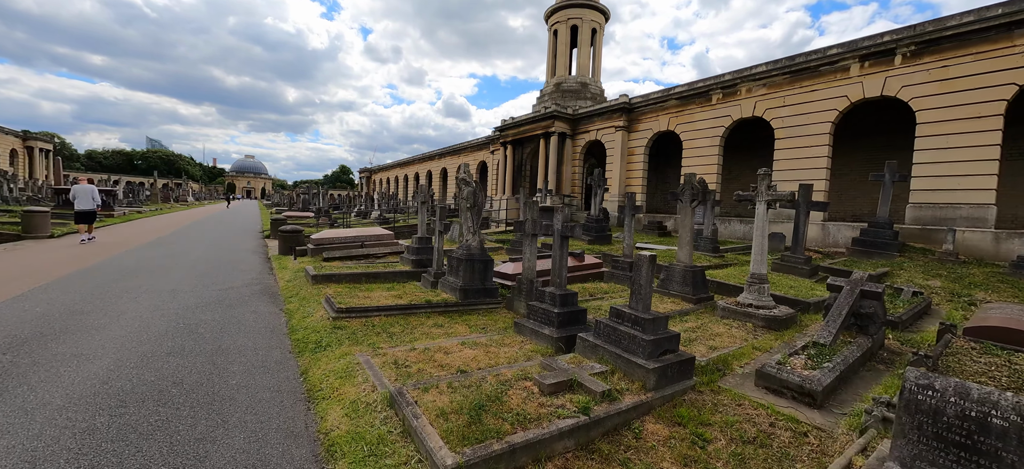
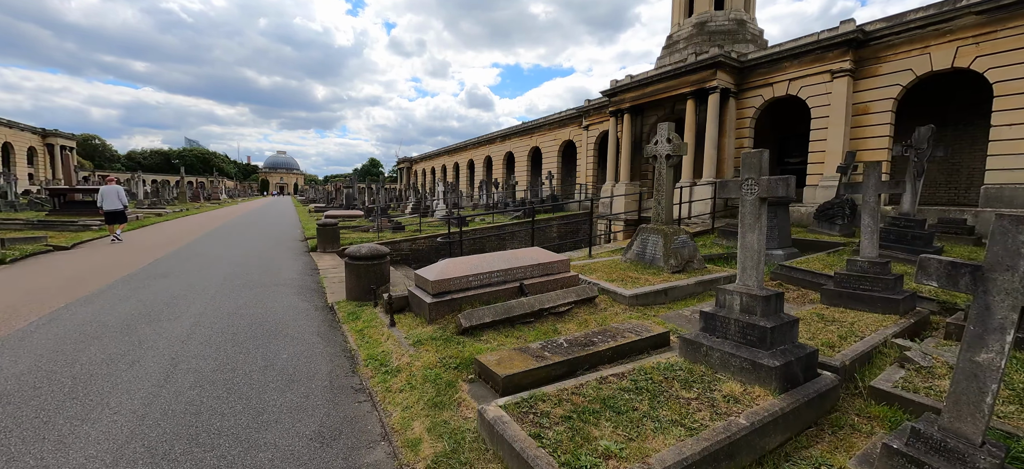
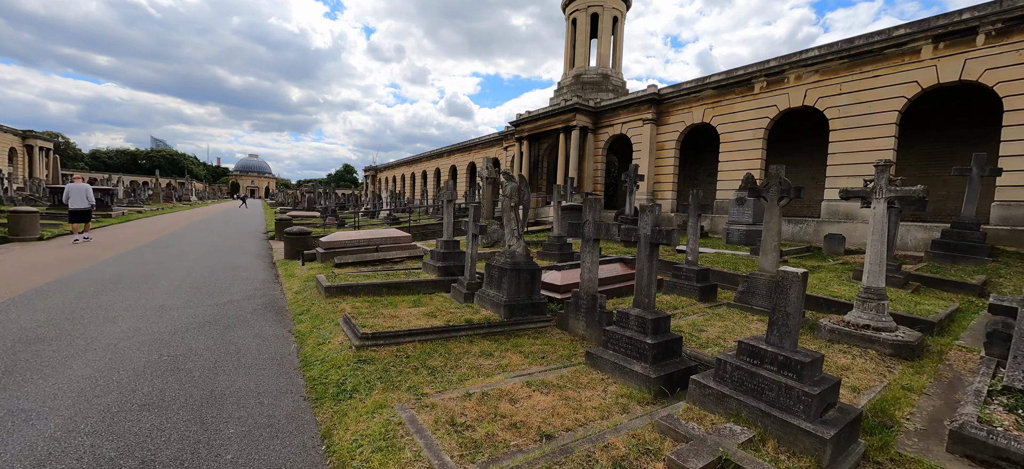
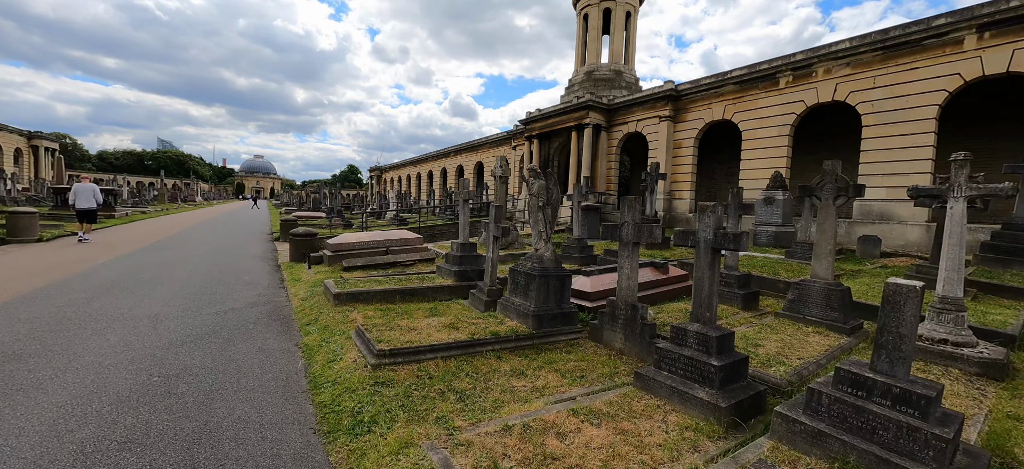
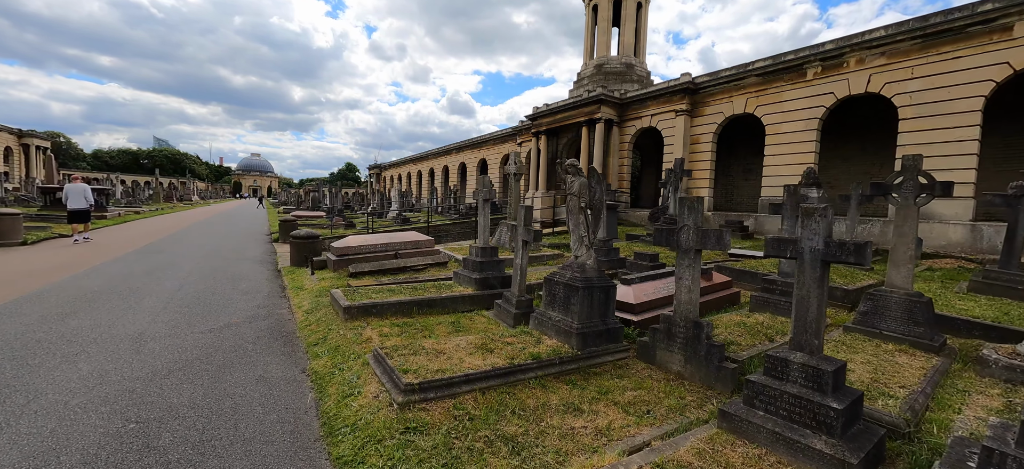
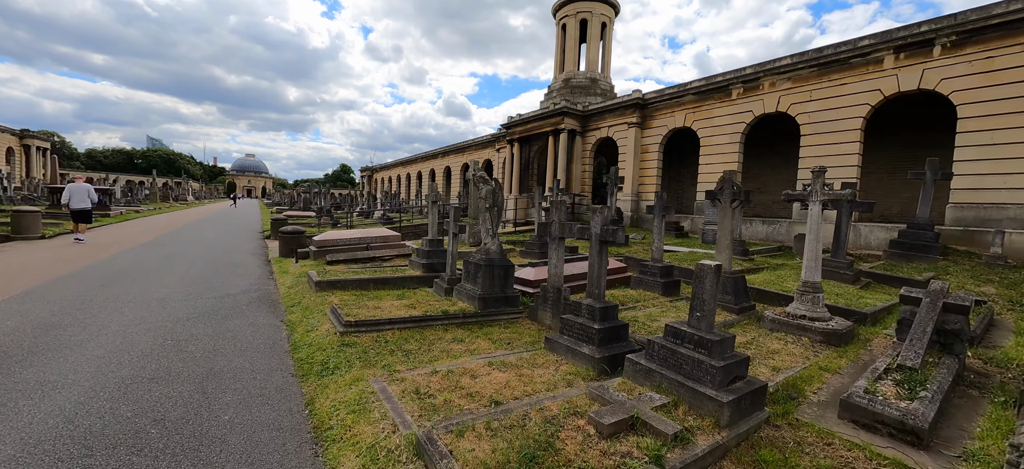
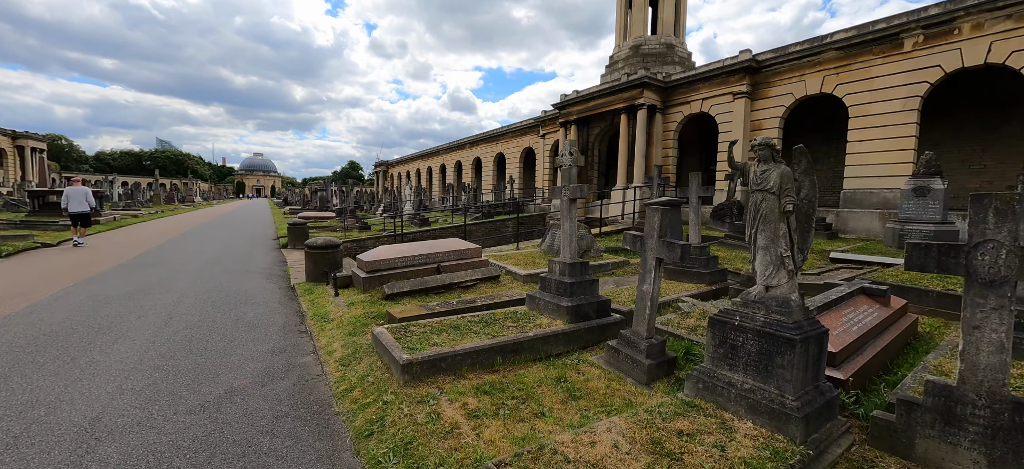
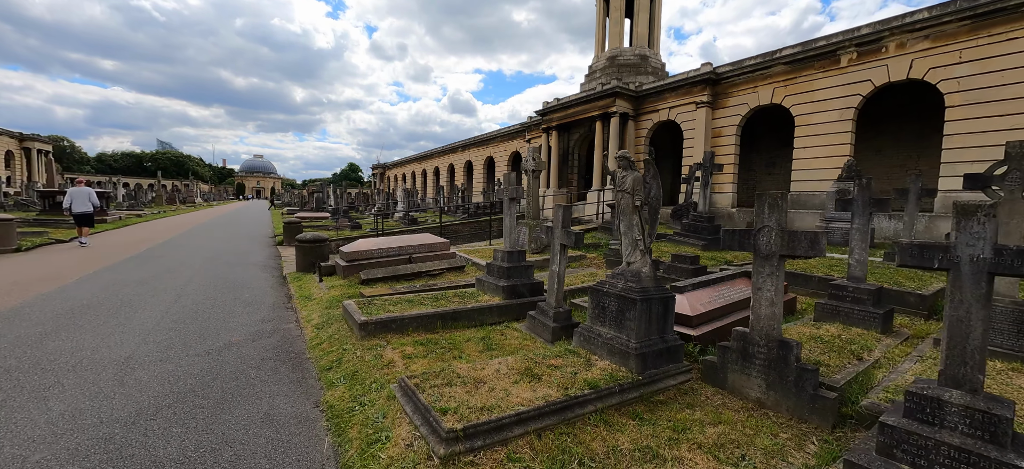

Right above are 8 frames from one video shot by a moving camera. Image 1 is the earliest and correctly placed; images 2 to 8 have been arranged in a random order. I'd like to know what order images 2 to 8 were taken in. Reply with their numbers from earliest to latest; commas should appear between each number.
6, 3, 4, 5, 8, 7, 2
